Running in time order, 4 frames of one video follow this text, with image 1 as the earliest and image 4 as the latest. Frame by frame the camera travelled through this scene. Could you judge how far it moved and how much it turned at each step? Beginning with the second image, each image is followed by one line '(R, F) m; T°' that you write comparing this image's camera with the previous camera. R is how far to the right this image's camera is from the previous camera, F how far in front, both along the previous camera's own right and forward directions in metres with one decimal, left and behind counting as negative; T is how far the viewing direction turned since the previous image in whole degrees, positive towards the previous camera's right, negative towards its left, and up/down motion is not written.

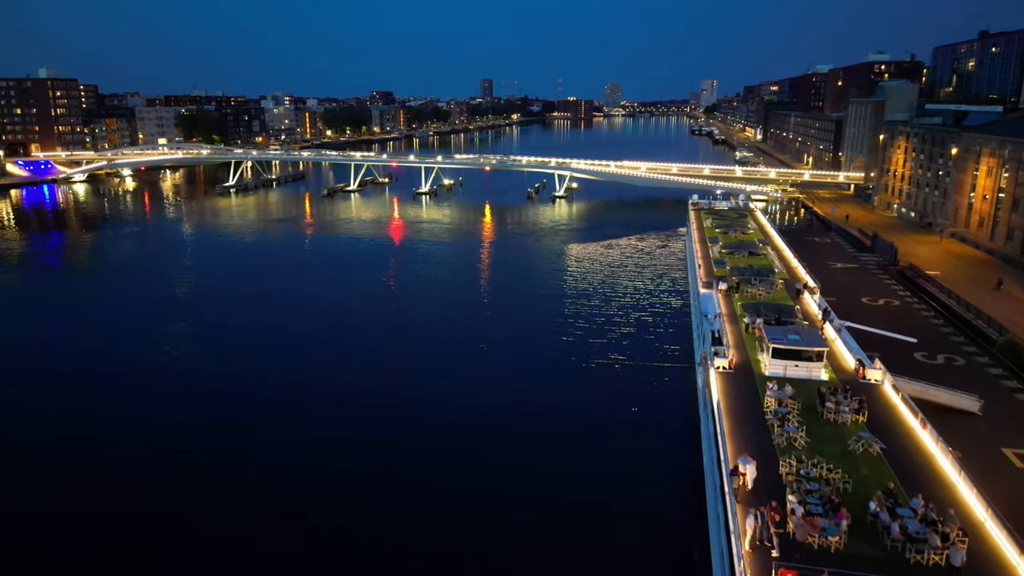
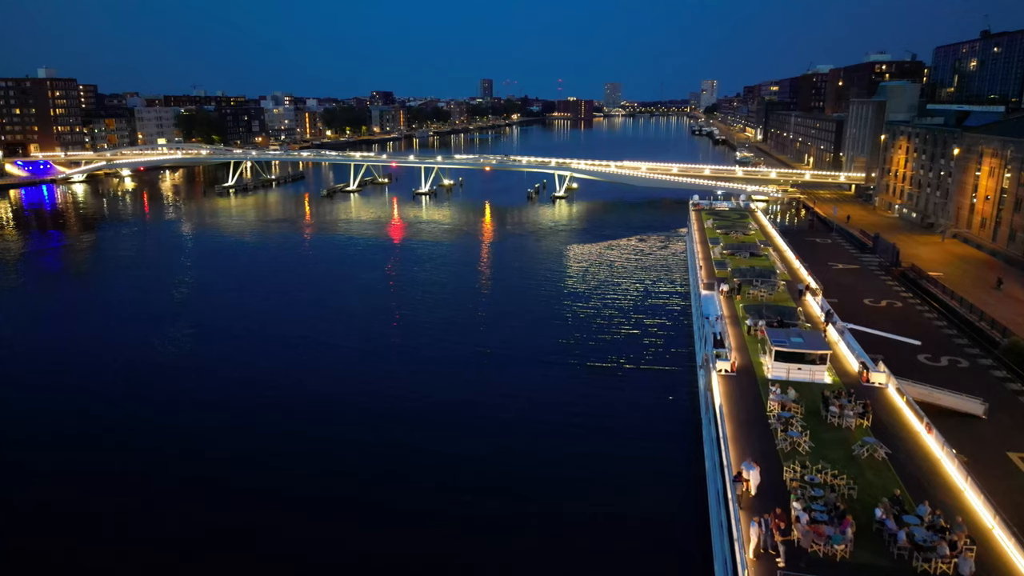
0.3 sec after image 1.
(0.0, +0.1) m; 0°
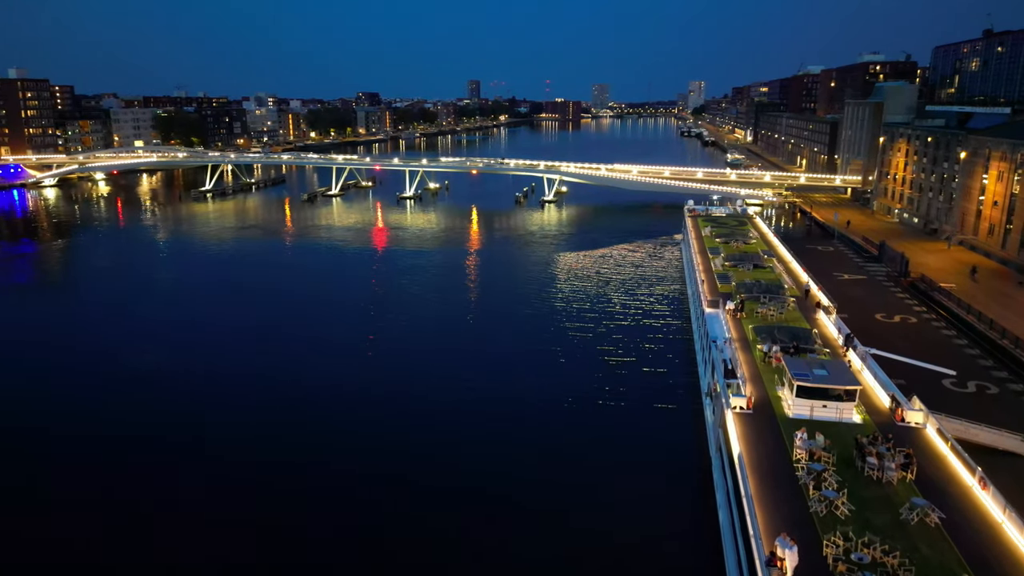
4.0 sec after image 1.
(0.0, +1.8) m; +1°
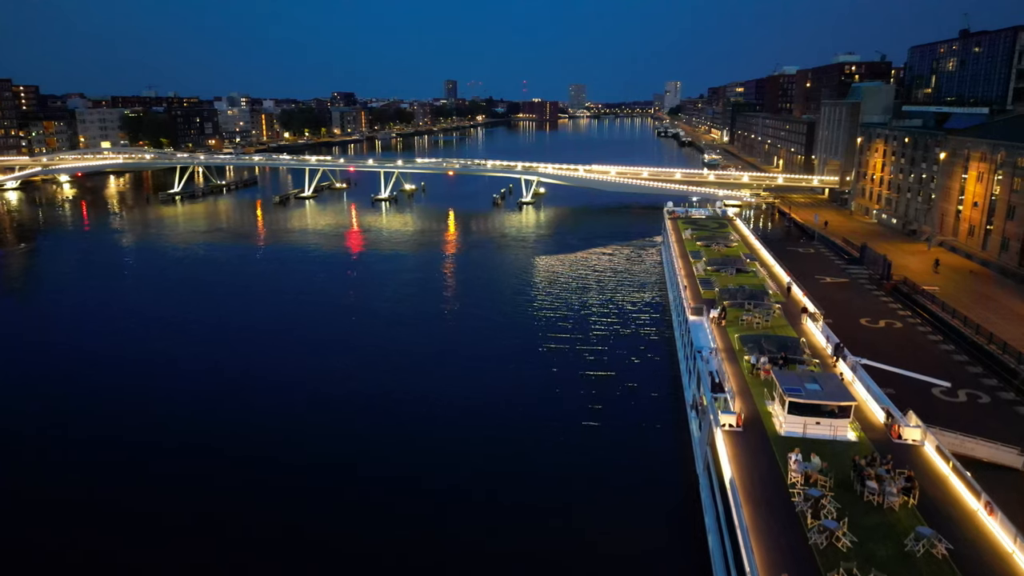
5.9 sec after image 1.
(+0.1, +0.8) m; +2°
